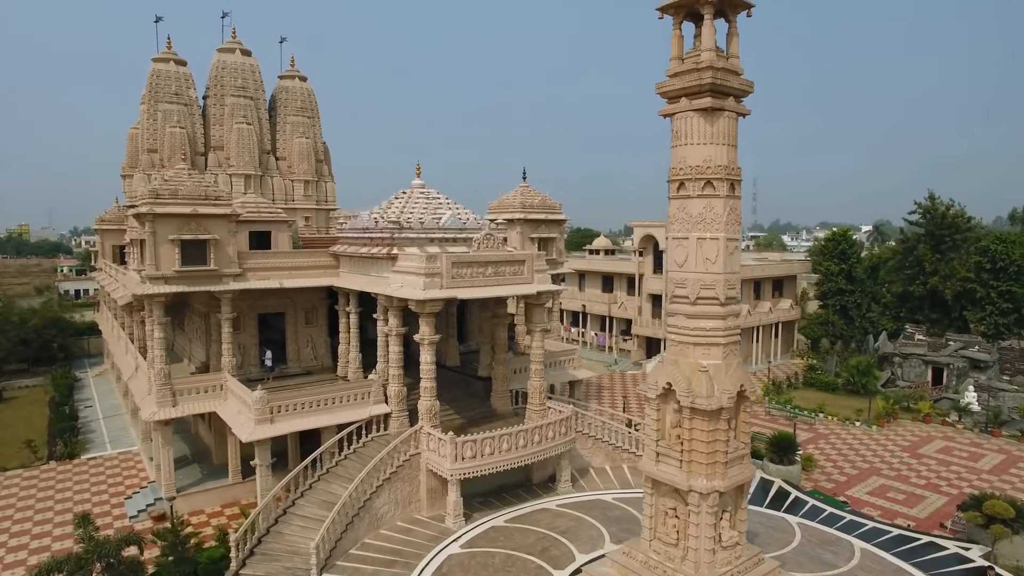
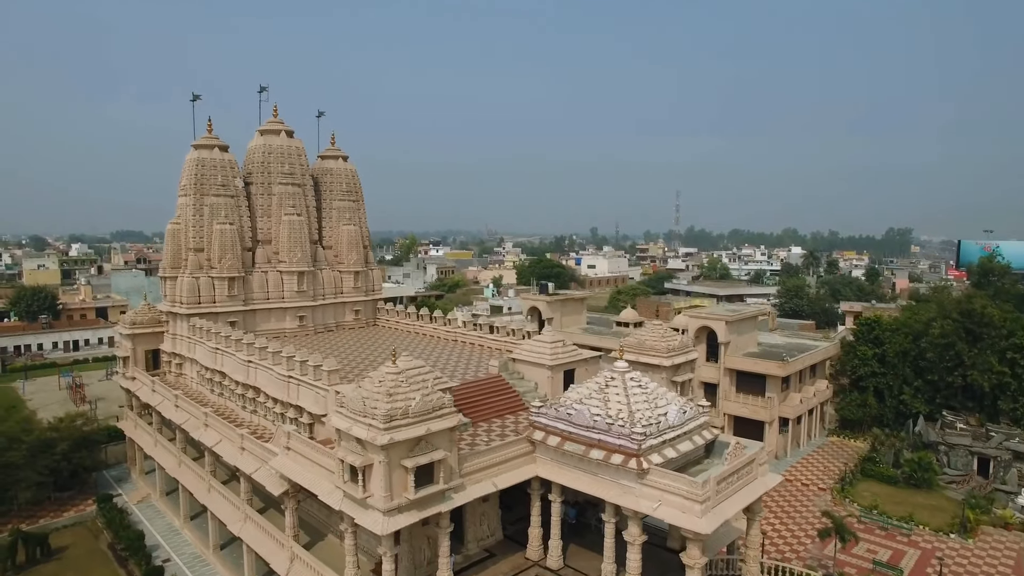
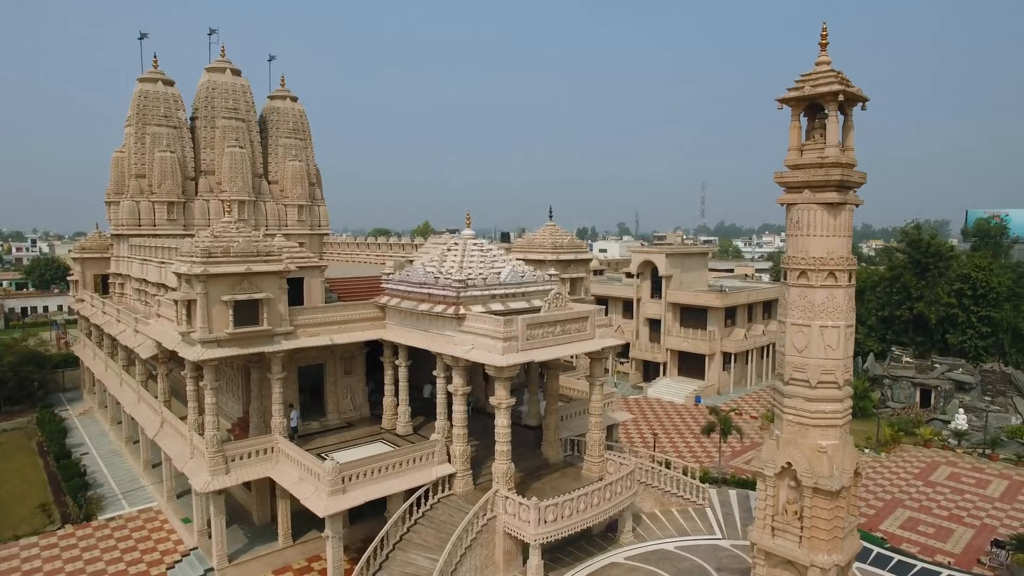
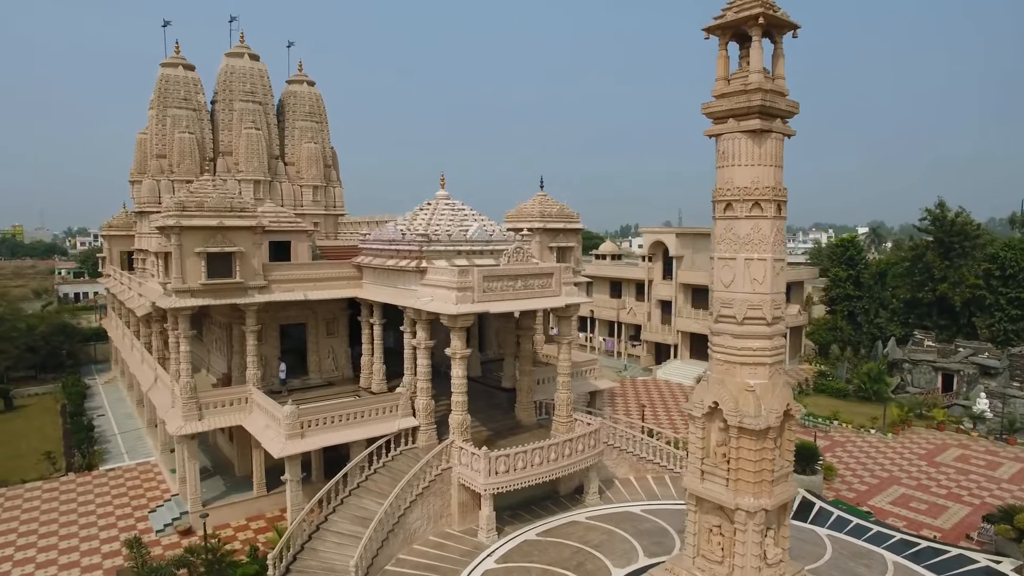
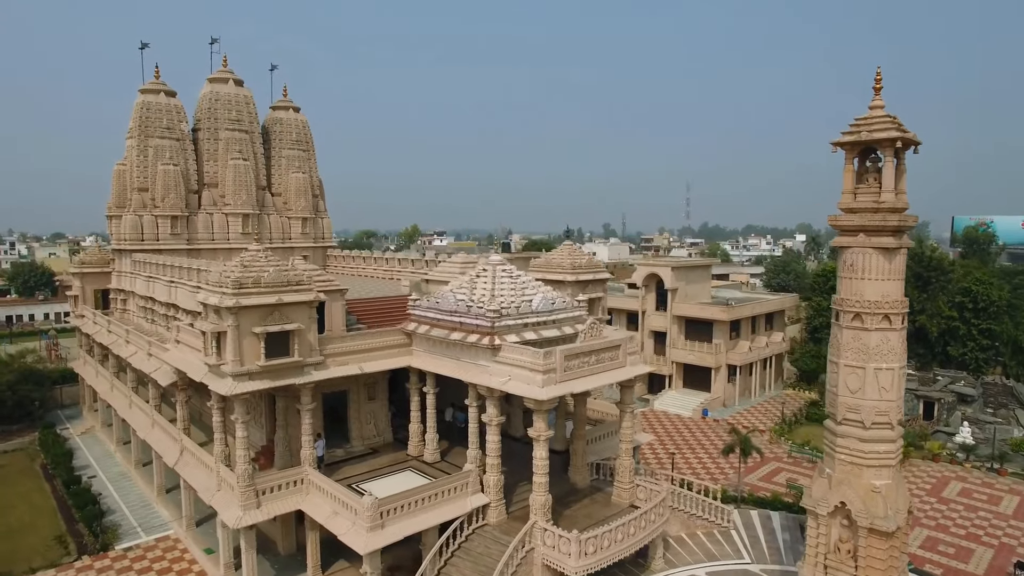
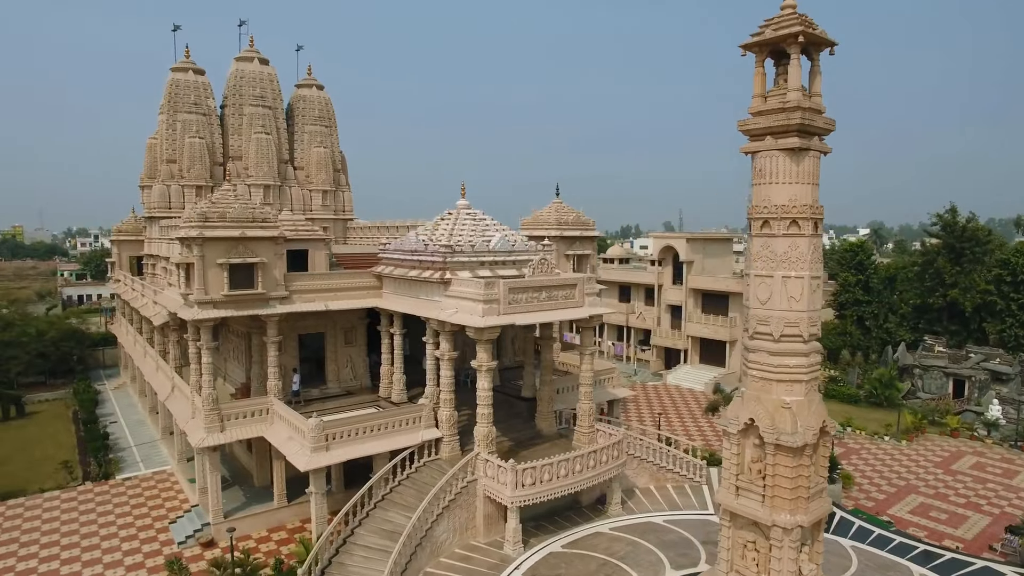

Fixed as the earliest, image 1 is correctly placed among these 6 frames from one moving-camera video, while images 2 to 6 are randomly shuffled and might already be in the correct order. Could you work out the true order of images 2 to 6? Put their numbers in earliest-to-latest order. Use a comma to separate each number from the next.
4, 6, 3, 5, 2
